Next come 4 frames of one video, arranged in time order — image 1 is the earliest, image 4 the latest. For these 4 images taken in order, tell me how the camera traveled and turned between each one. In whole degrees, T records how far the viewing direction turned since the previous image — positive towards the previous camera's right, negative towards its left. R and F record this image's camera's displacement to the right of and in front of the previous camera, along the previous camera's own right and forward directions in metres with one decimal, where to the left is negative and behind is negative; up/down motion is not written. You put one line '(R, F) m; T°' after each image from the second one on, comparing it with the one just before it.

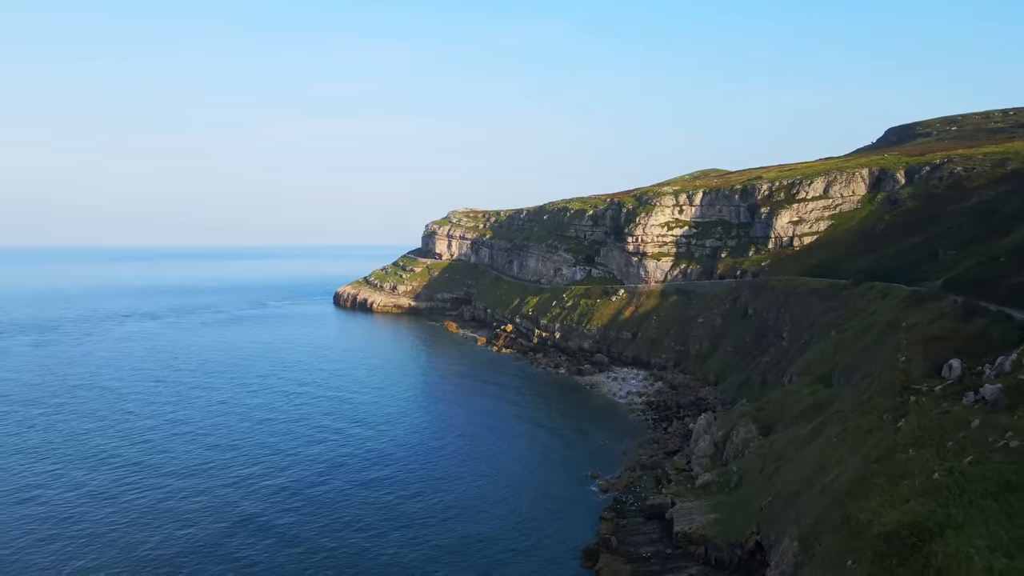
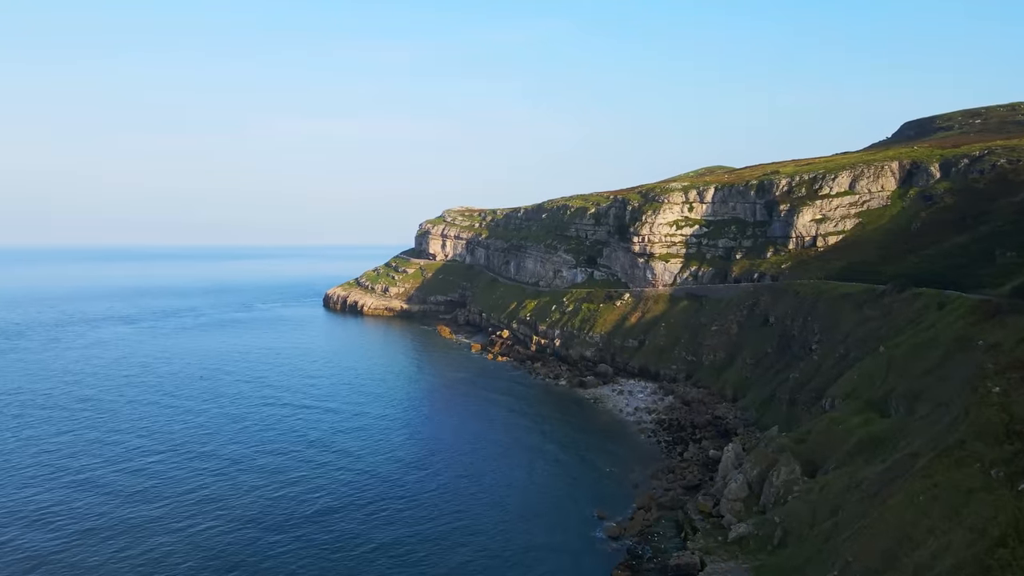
(+0.4, +9.3) m; 0°
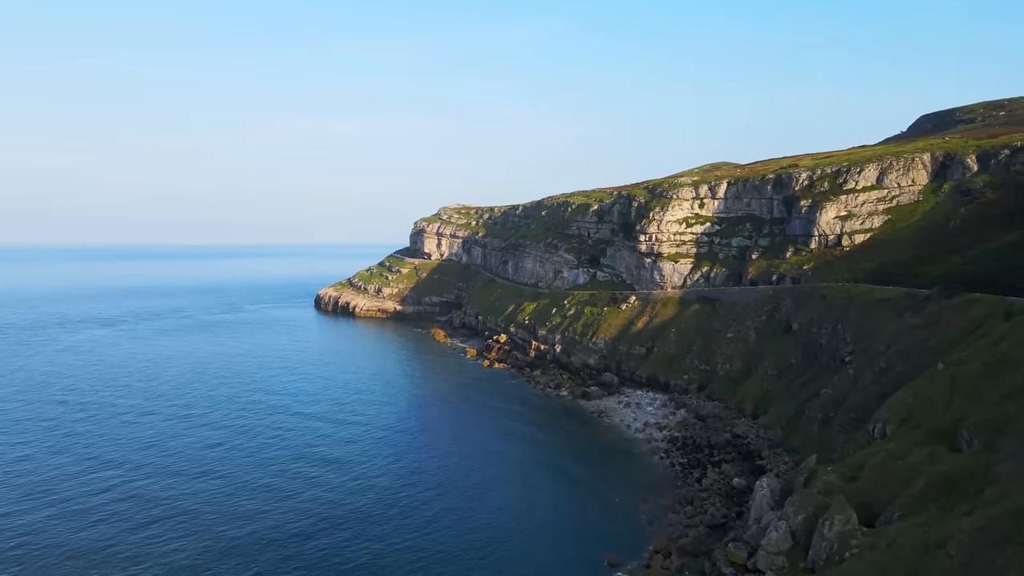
(+0.3, +7.9) m; 0°
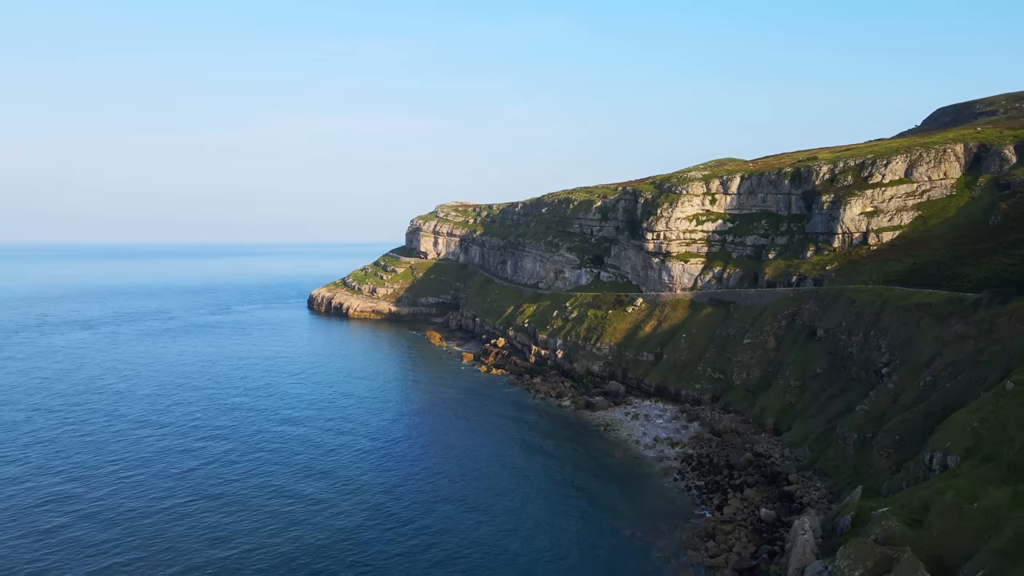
(+0.2, +6.7) m; 0°
